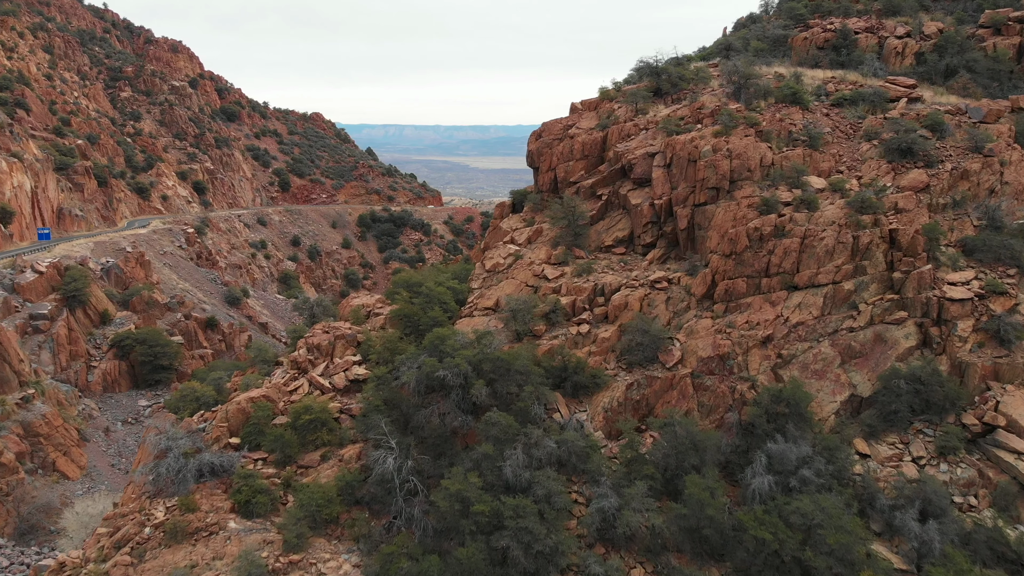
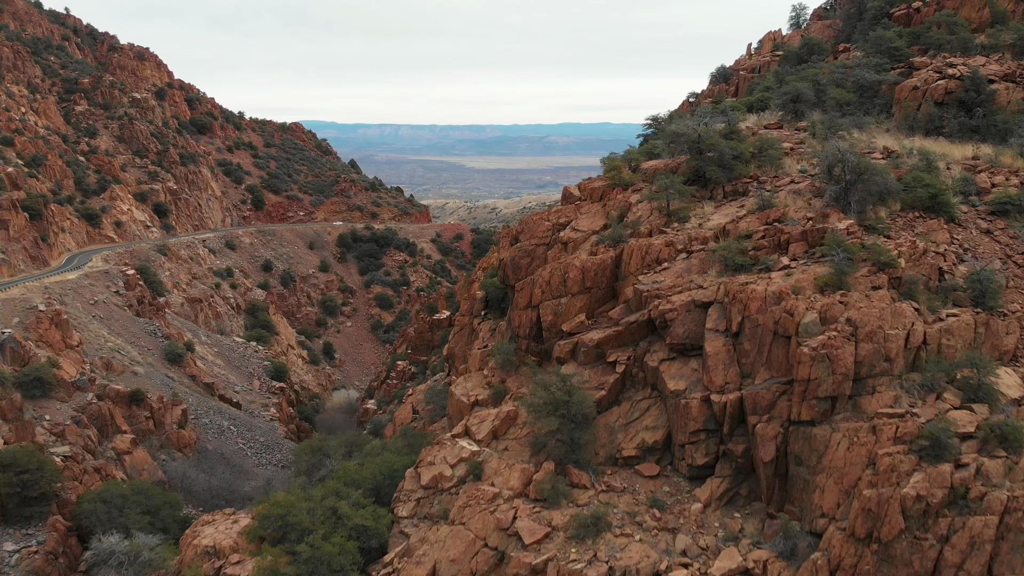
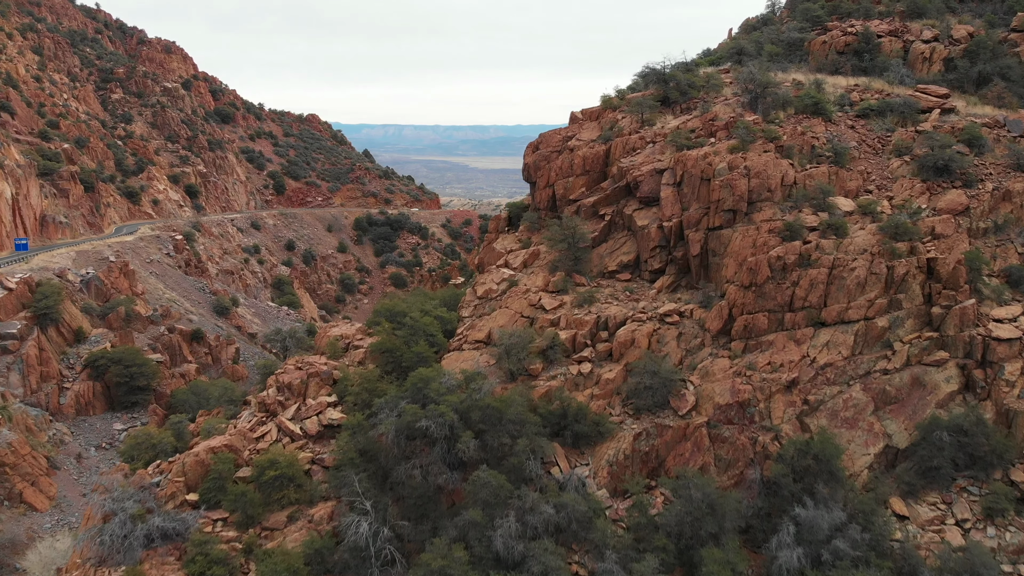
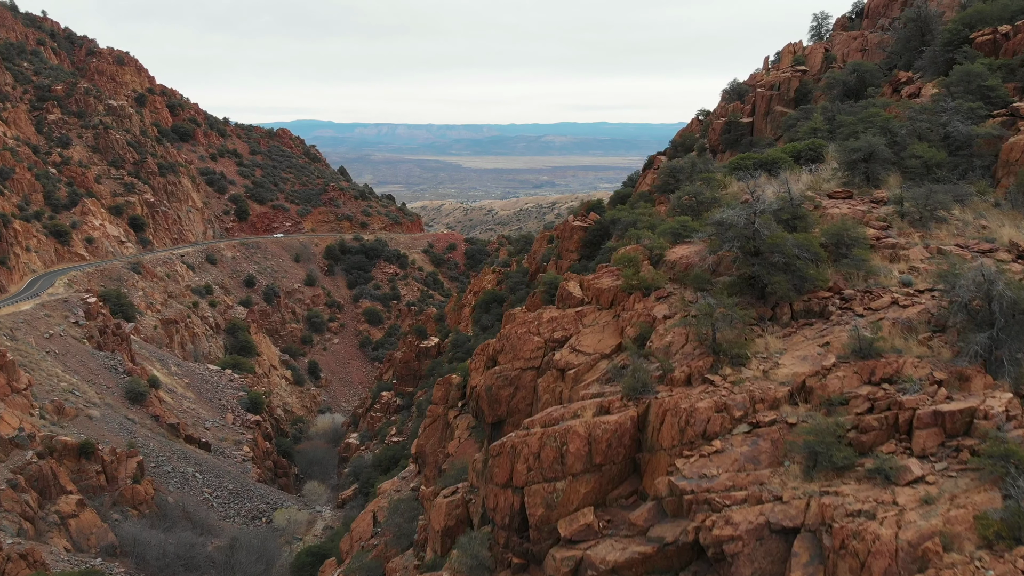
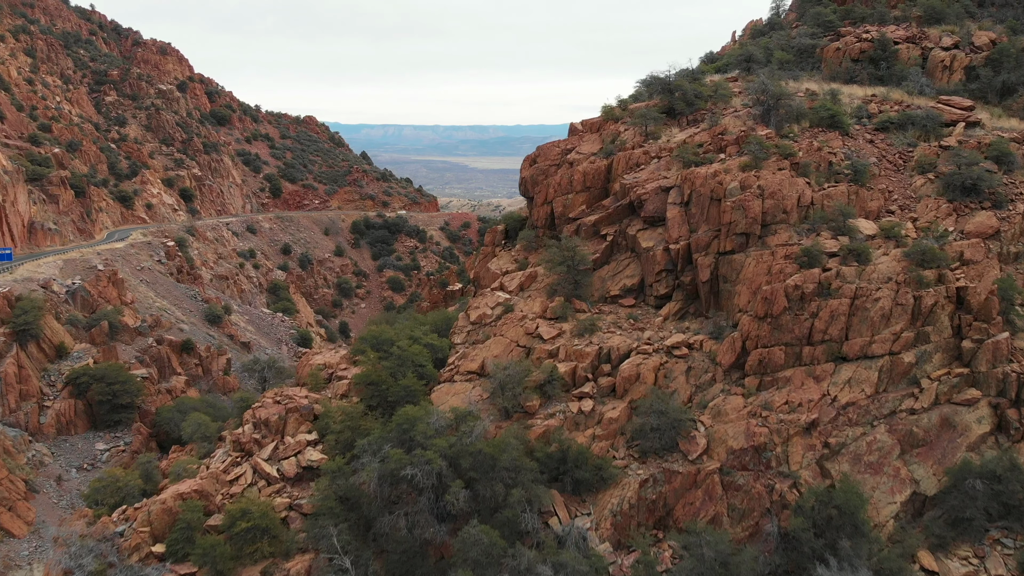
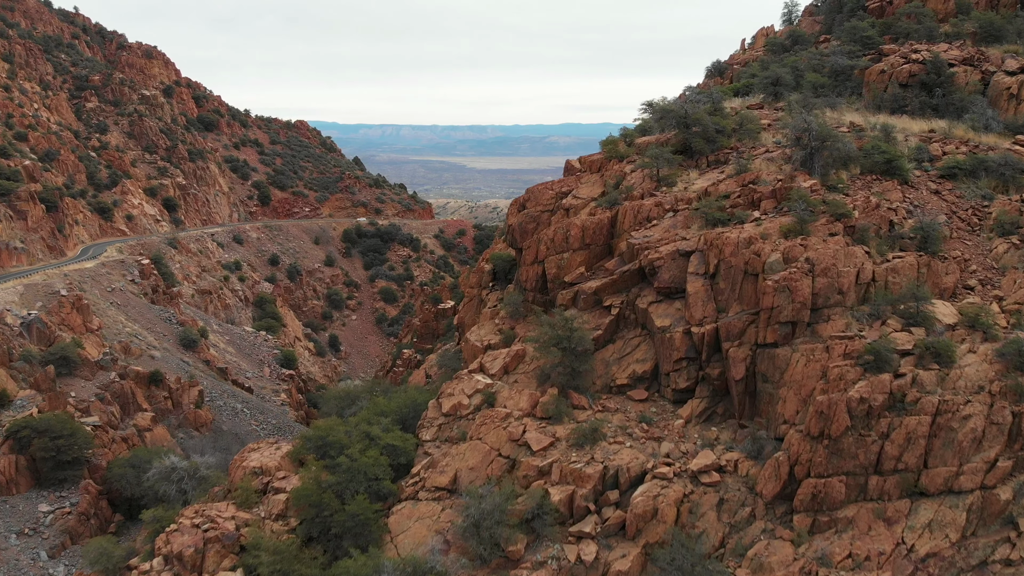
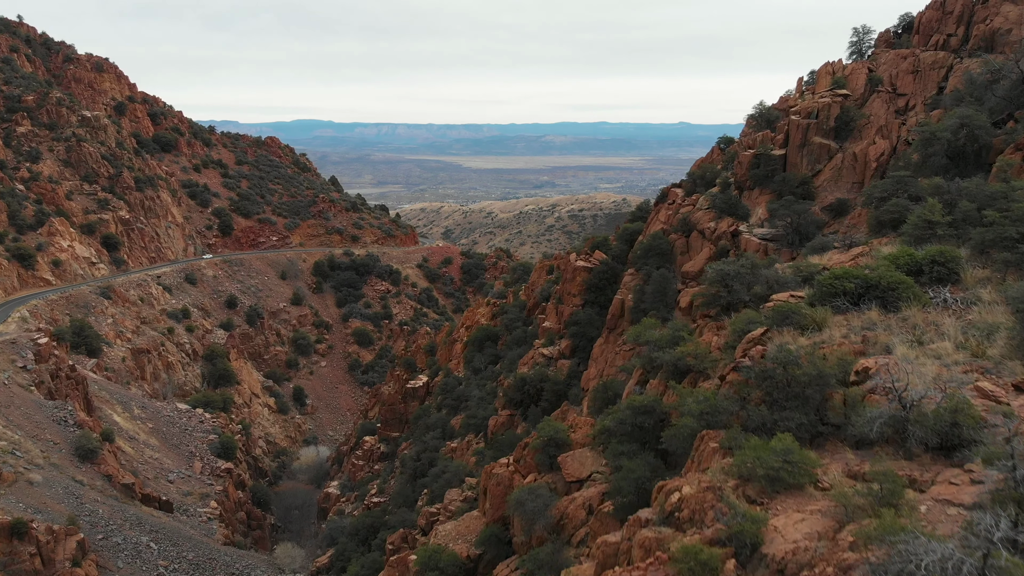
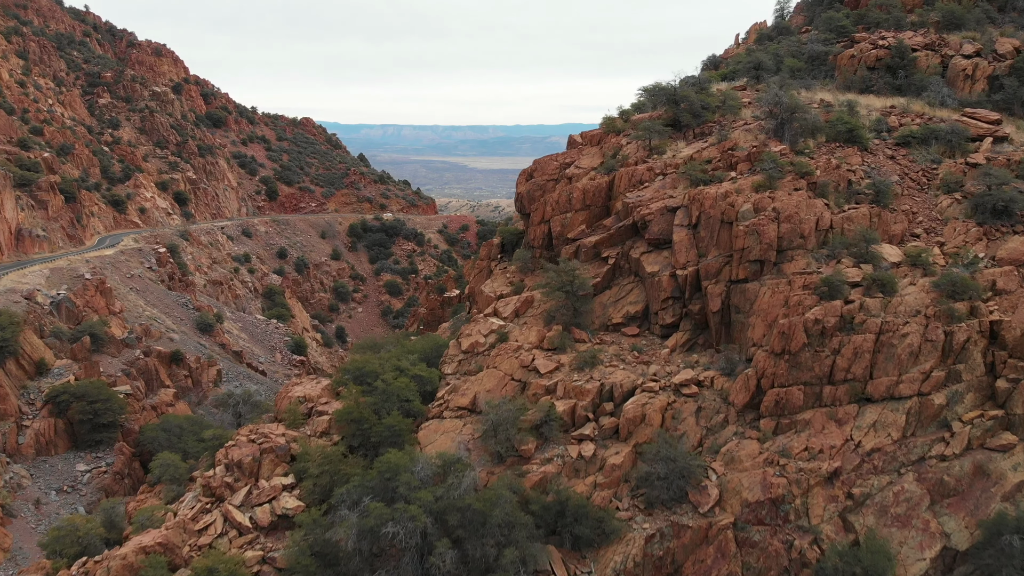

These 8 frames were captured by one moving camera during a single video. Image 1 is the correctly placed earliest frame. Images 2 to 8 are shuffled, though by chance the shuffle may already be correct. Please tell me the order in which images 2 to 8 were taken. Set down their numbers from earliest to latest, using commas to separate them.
3, 5, 8, 6, 2, 4, 7
